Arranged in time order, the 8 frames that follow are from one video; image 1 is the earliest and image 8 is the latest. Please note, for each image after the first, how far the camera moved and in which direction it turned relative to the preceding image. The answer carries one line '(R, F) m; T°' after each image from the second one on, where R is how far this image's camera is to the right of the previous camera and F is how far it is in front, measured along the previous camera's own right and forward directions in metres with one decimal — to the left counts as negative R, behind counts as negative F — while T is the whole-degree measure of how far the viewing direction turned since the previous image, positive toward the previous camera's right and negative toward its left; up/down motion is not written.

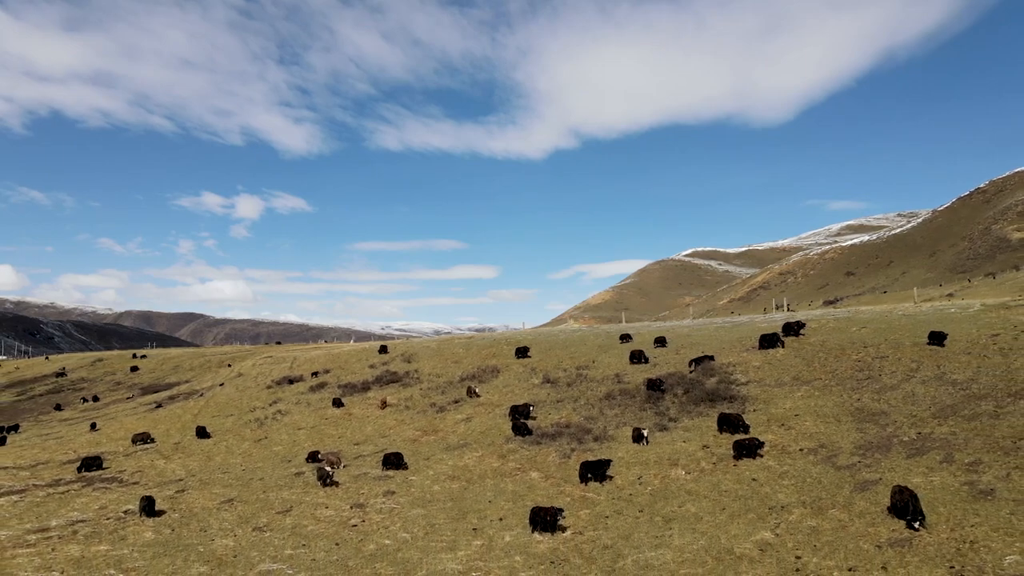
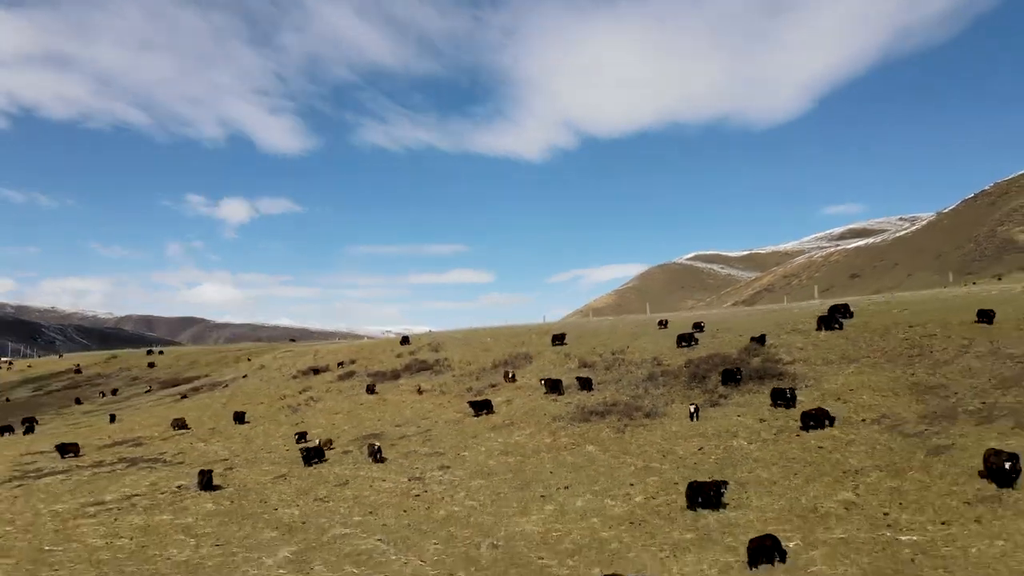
(-0.7, 0.0) m; 0°
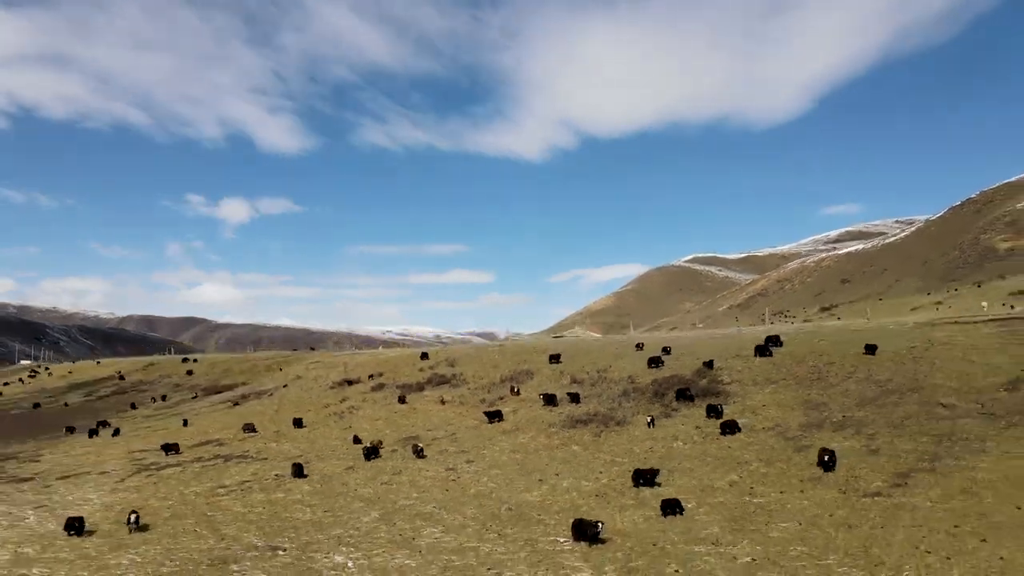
(-0.1, -3.0) m; 0°
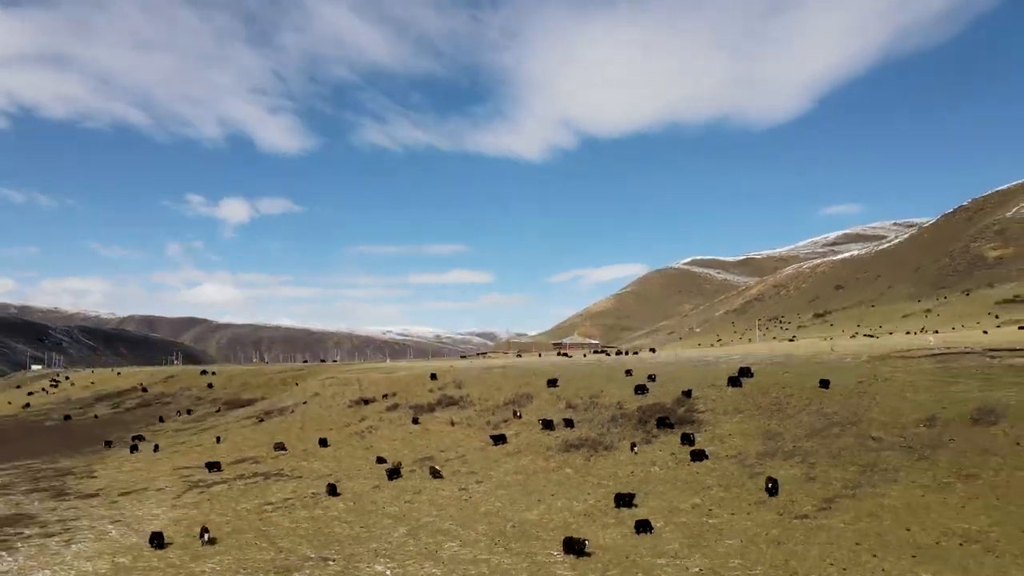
(-0.1, -1.9) m; 0°
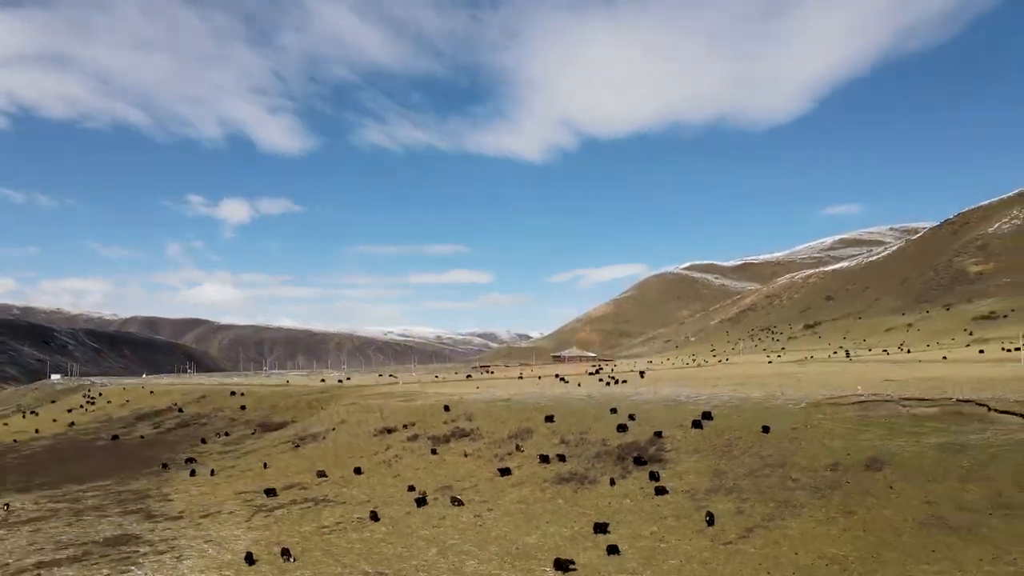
(-0.1, -3.4) m; 0°
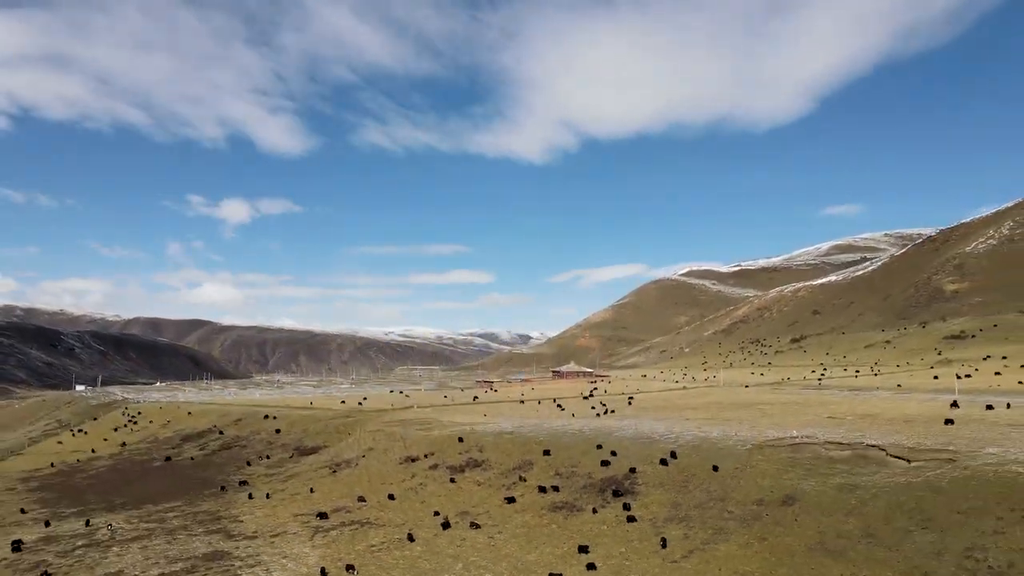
(-0.2, -4.8) m; 0°
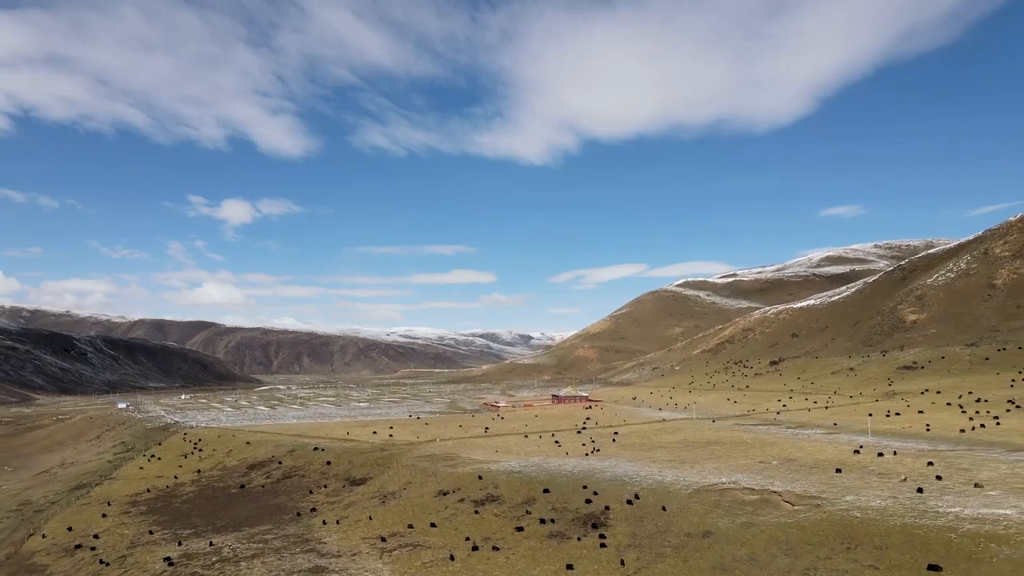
(-0.5, -9.4) m; 0°
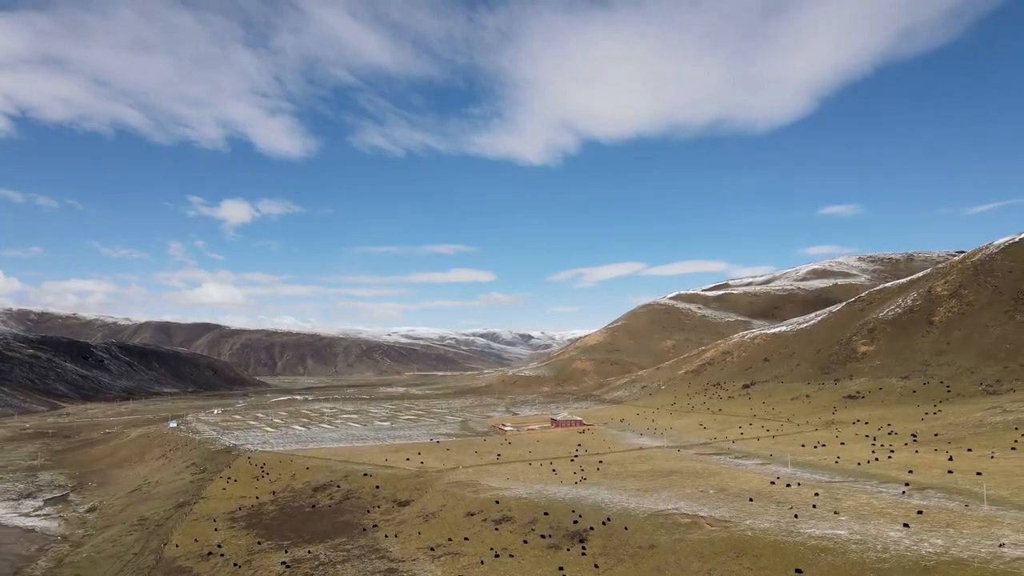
(-0.8, -14.6) m; 0°
